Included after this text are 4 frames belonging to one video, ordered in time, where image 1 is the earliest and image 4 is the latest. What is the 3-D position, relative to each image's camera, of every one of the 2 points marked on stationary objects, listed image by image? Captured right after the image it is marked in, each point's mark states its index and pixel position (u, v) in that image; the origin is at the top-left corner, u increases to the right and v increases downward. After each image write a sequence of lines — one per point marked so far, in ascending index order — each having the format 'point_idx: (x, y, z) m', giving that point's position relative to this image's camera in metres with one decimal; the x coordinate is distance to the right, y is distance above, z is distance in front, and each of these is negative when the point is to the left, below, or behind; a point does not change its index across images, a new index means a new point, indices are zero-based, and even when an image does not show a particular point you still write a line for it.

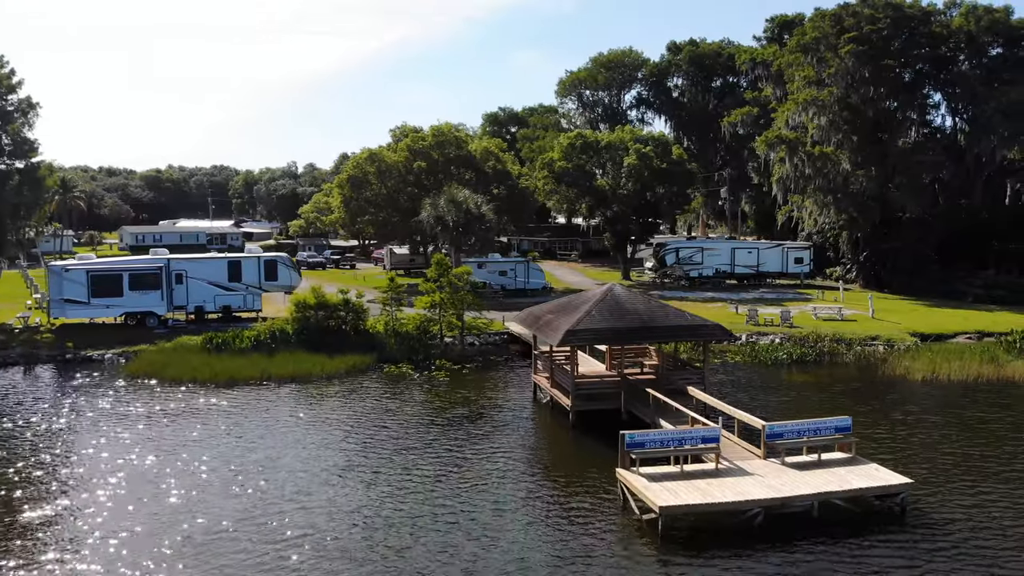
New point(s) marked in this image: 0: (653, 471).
0: (+2.5, -3.2, +13.3) m
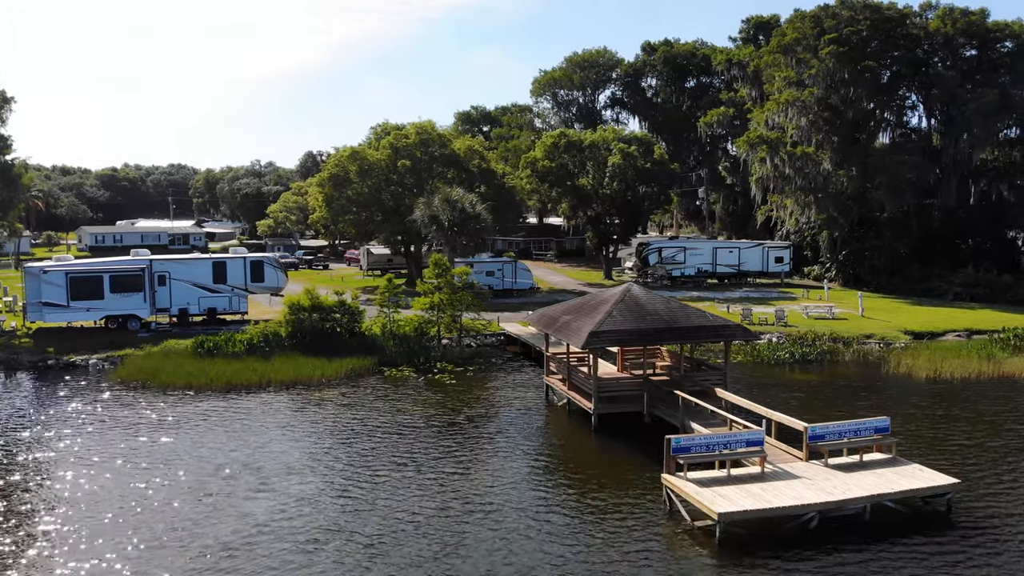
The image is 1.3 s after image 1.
0: (+3.2, -3.2, +13.0) m
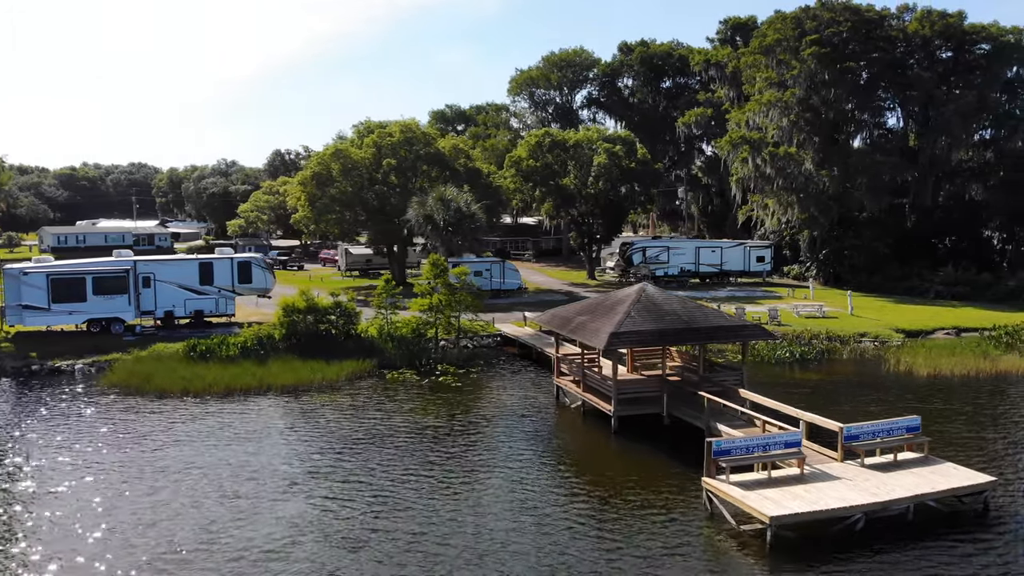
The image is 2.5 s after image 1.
0: (+3.8, -3.2, +12.8) m
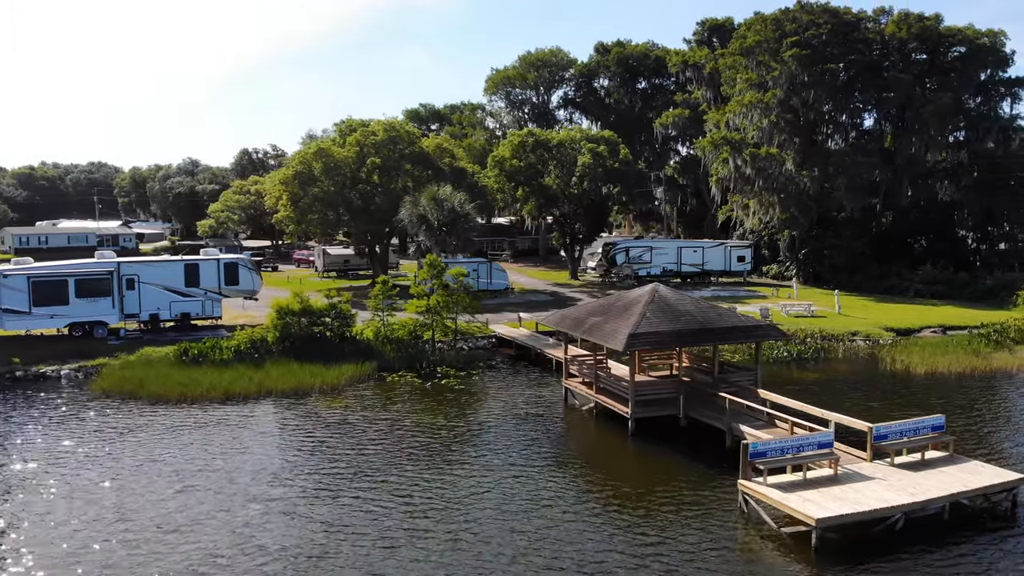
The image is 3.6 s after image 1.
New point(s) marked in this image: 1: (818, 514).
0: (+4.3, -3.2, +12.7) m
1: (+4.5, -3.3, +11.3) m
